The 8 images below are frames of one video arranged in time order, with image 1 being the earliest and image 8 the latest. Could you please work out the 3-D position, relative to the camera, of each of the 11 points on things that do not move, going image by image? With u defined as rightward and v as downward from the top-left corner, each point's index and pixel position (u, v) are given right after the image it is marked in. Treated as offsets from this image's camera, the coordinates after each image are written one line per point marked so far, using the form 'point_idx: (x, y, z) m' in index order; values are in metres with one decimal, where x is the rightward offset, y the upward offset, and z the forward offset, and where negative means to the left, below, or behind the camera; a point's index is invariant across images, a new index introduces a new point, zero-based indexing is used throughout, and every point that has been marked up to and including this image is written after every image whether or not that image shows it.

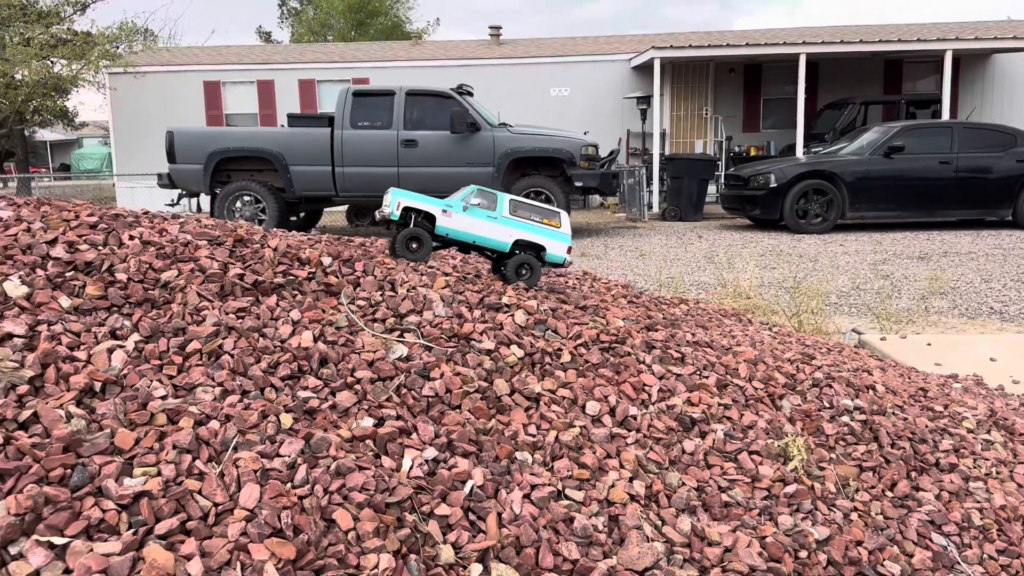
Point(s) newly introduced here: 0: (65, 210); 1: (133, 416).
0: (-2.4, +0.4, +4.7) m
1: (-1.5, -0.5, +3.2) m
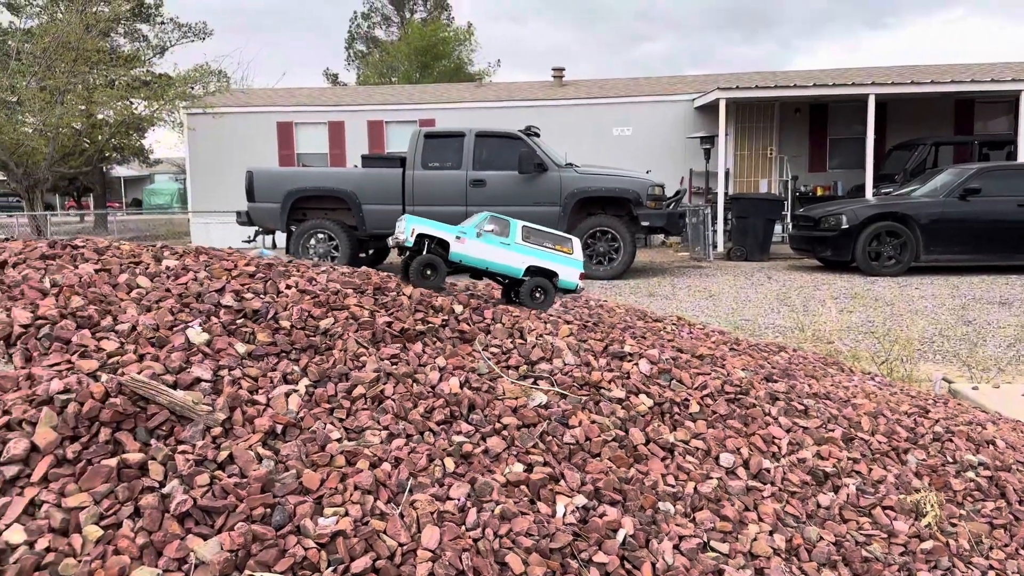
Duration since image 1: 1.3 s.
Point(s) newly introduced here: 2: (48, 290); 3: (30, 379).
0: (-1.7, +0.2, +5.0) m
1: (-0.8, -0.7, +3.4) m
2: (-2.3, 0.0, +4.3) m
3: (-2.0, -0.4, +3.5) m
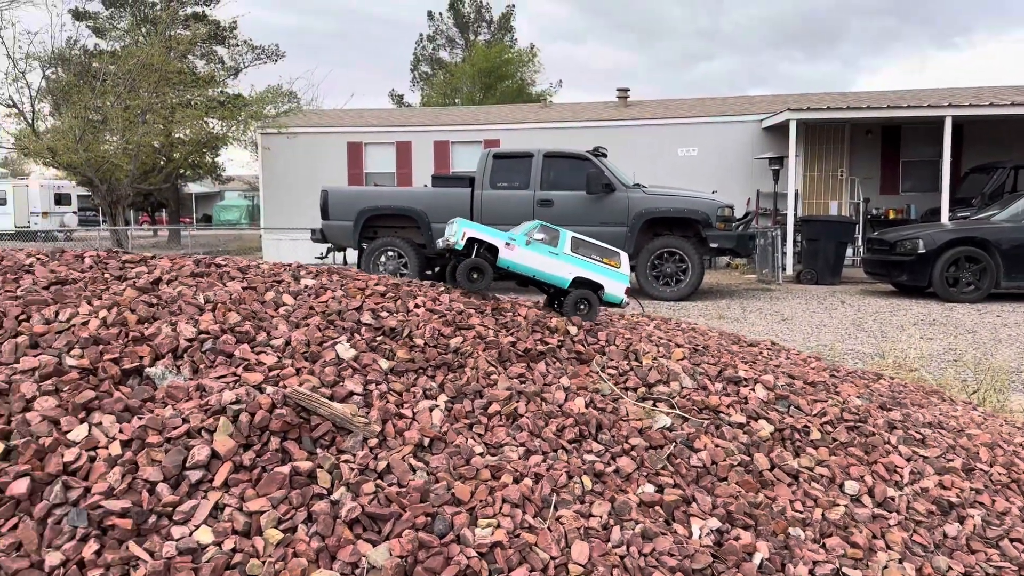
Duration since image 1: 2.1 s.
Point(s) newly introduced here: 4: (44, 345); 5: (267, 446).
0: (-1.0, 0.0, +5.2) m
1: (-0.2, -0.8, +3.6) m
2: (-1.6, -0.1, +4.5) m
3: (-1.4, -0.5, +3.7) m
4: (-2.2, -0.3, +4.0) m
5: (-1.0, -0.7, +3.4) m
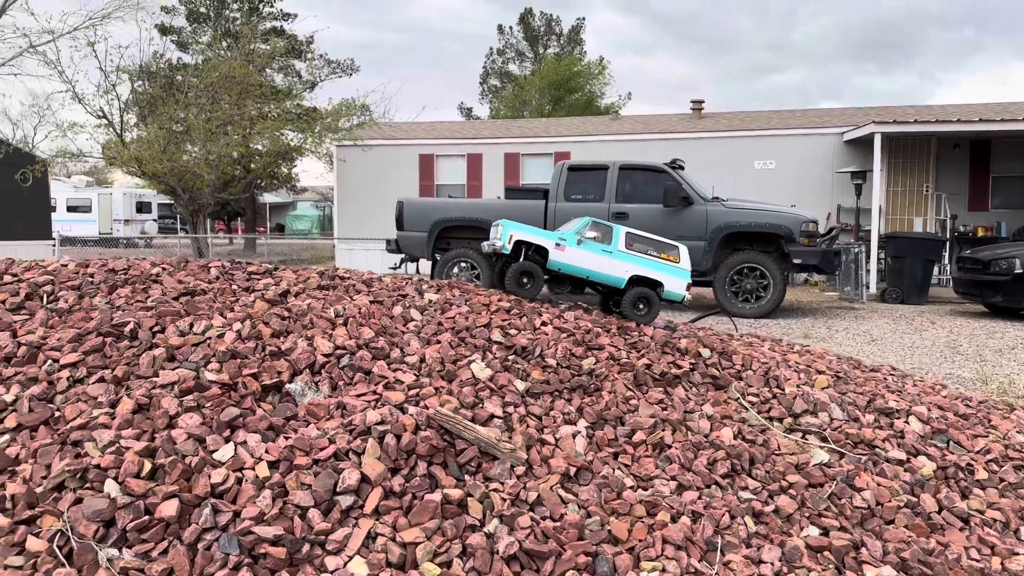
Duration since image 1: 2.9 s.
0: (-0.2, 0.0, +5.0) m
1: (+0.4, -0.9, +3.3) m
2: (-0.9, -0.2, +4.4) m
3: (-0.7, -0.5, +3.6) m
4: (-1.5, -0.3, +3.9) m
5: (-0.4, -0.7, +3.3) m
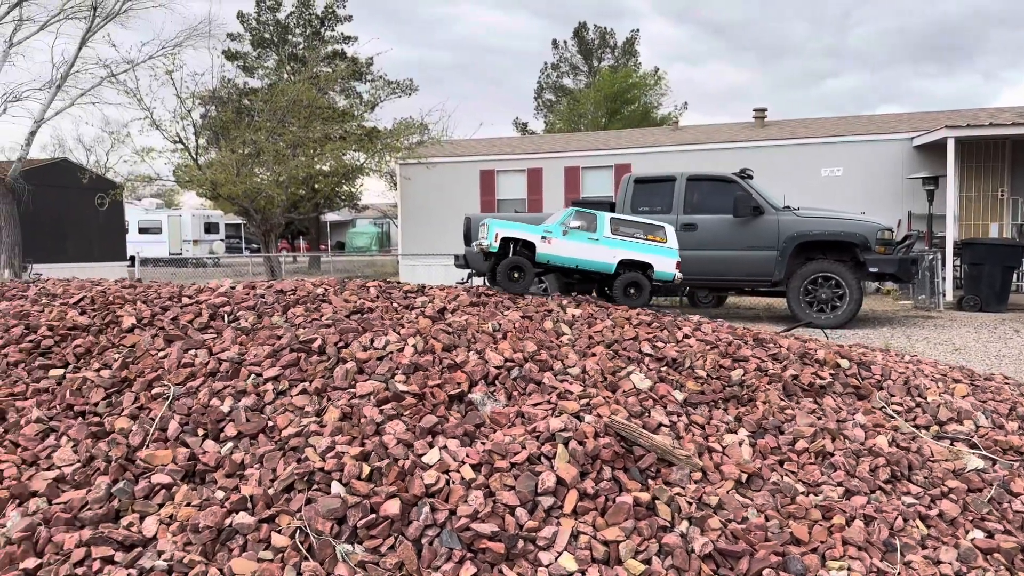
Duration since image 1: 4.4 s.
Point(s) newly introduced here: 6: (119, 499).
0: (+0.7, -0.1, +5.2) m
1: (+1.2, -0.9, +3.5) m
2: (-0.1, -0.3, +4.7) m
3: (+0.1, -0.6, +3.8) m
4: (-0.7, -0.4, +4.2) m
5: (+0.4, -0.8, +3.5) m
6: (-1.6, -0.9, +3.4) m
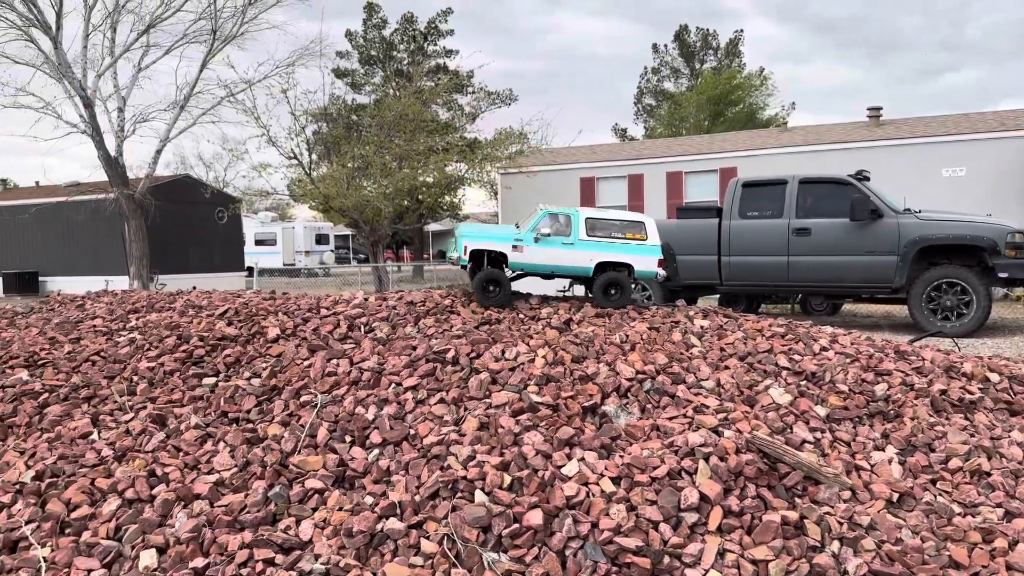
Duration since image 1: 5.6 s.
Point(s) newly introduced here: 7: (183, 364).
0: (+1.5, -0.2, +5.1) m
1: (+1.8, -1.0, +3.3) m
2: (+0.6, -0.3, +4.7) m
3: (+0.7, -0.7, +3.8) m
4: (-0.1, -0.5, +4.3) m
5: (+1.0, -0.8, +3.4) m
6: (-1.0, -0.9, +3.6) m
7: (-2.0, -0.5, +5.0) m
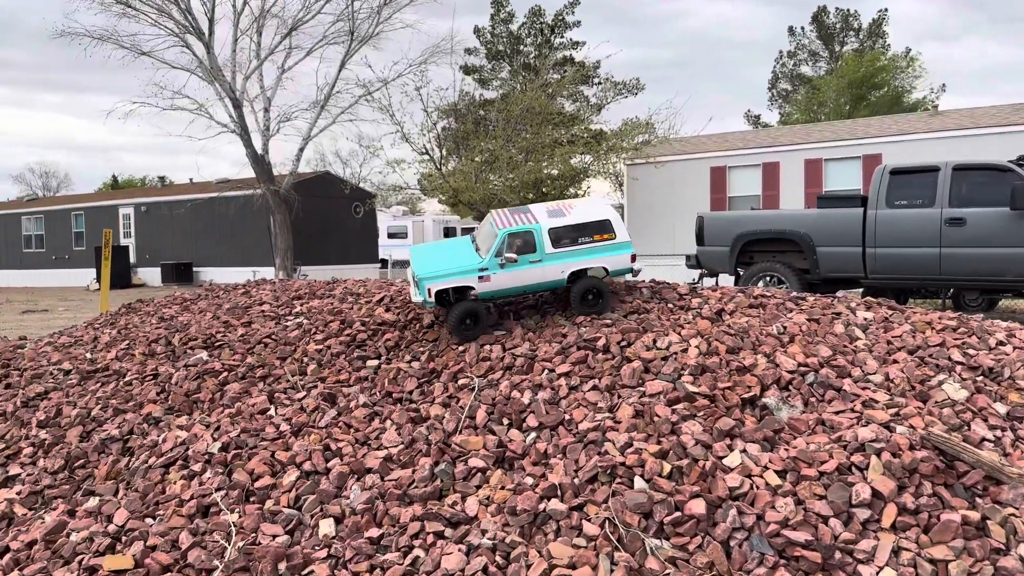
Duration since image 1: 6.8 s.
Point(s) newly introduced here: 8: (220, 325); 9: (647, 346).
0: (+2.4, -0.2, +4.9) m
1: (+2.4, -0.9, +3.1) m
2: (+1.5, -0.3, +4.6) m
3: (+1.4, -0.6, +3.7) m
4: (+0.7, -0.4, +4.3) m
5: (+1.6, -0.8, +3.3) m
6: (-0.3, -0.9, +3.7) m
7: (-1.1, -0.4, +5.2) m
8: (-2.3, -0.3, +6.4) m
9: (+0.8, -0.3, +4.6) m
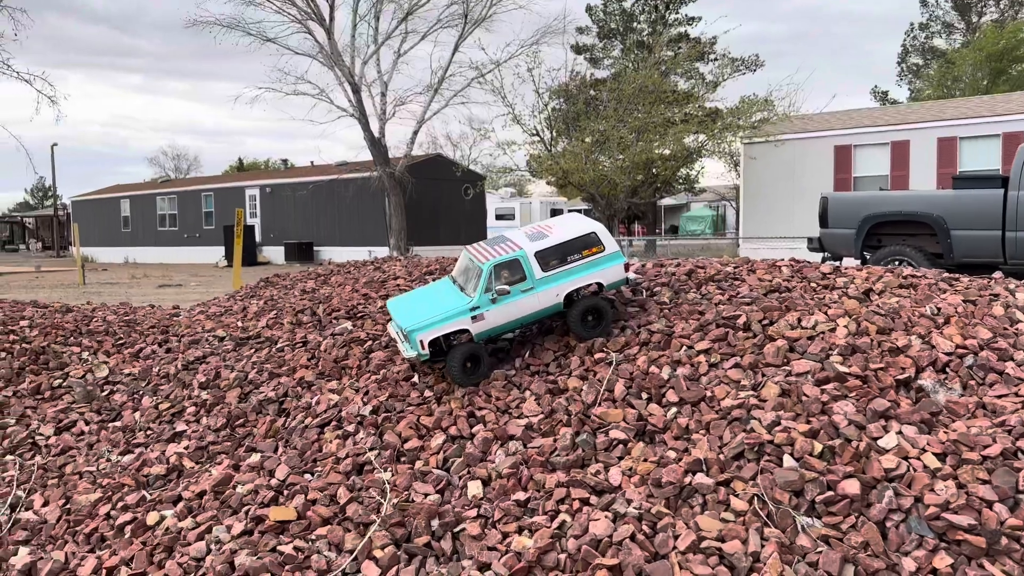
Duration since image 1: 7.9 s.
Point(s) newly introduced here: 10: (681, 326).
0: (+3.2, 0.0, +4.6) m
1: (+3.0, -0.9, +2.8) m
2: (+2.2, -0.2, +4.4) m
3: (+2.1, -0.5, +3.6) m
4: (+1.5, -0.3, +4.2) m
5: (+2.2, -0.7, +3.1) m
6: (+0.3, -0.7, +3.8) m
7: (-0.2, -0.2, +5.4) m
8: (-1.2, -0.1, +6.7) m
9: (+1.5, -0.2, +4.5) m
10: (+1.0, -0.2, +4.8) m
